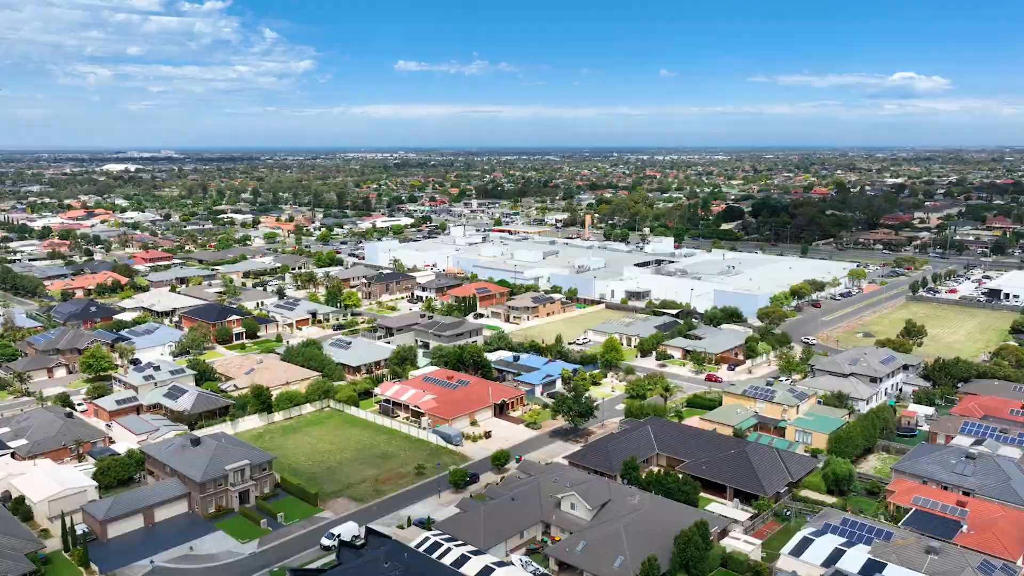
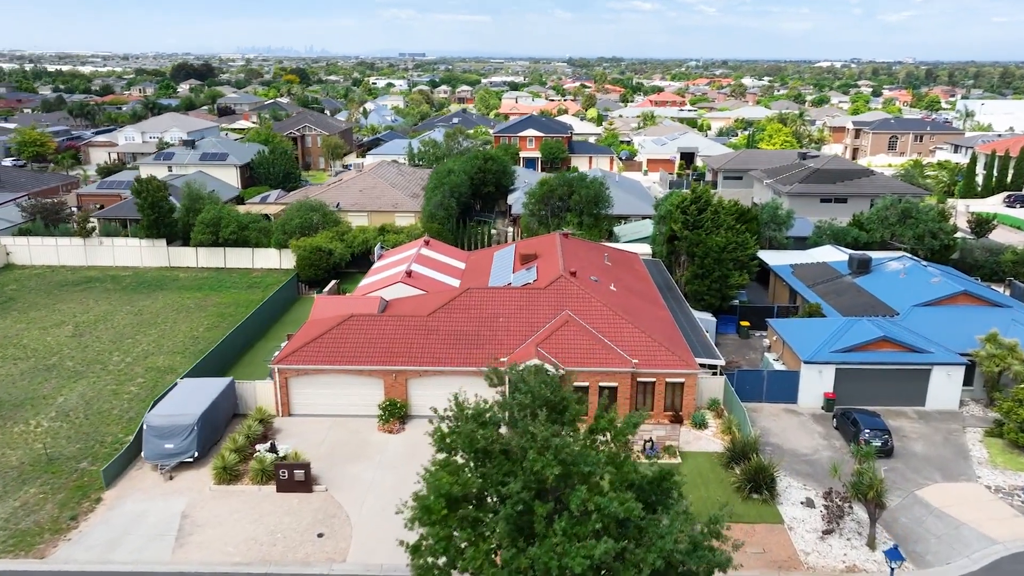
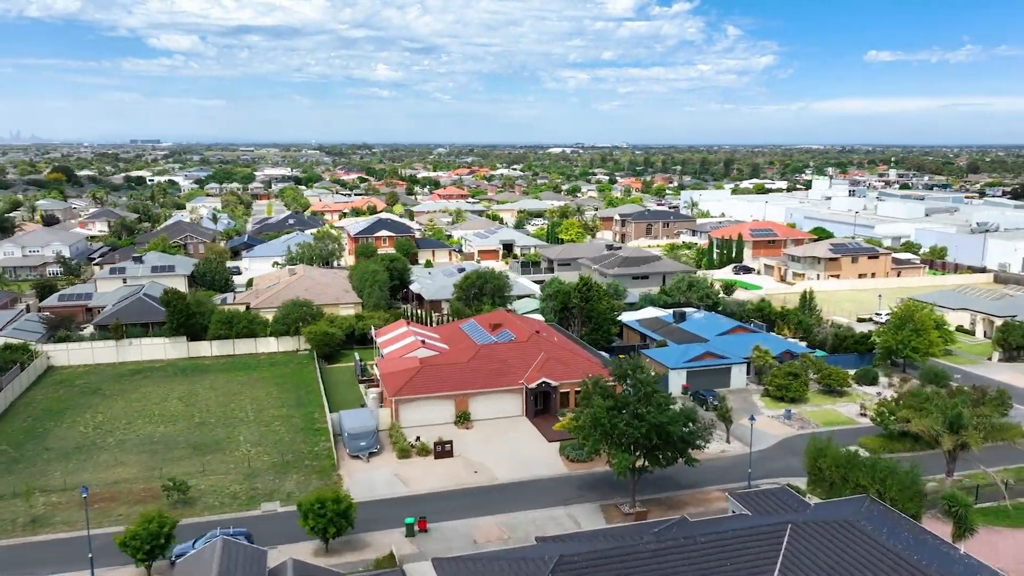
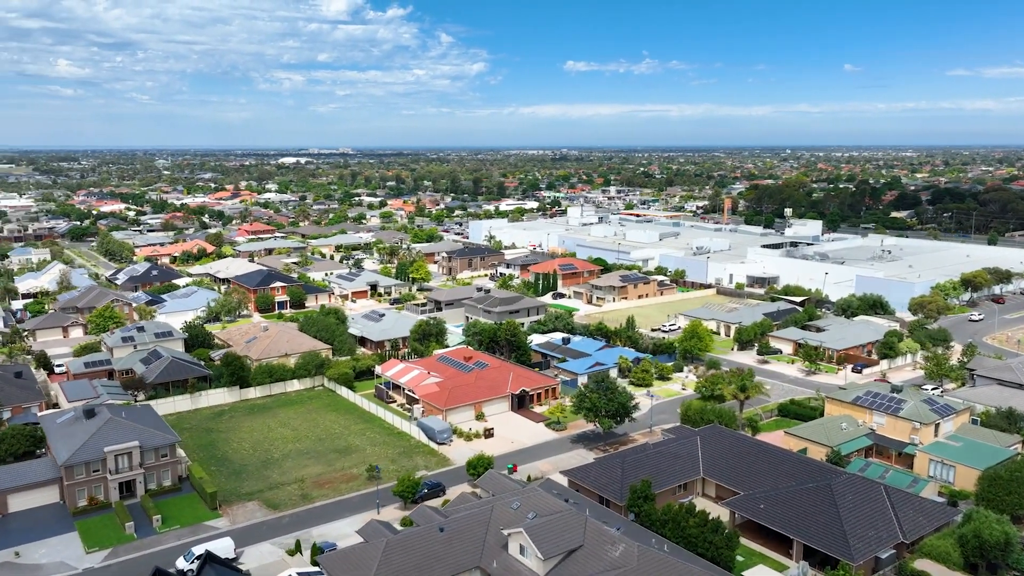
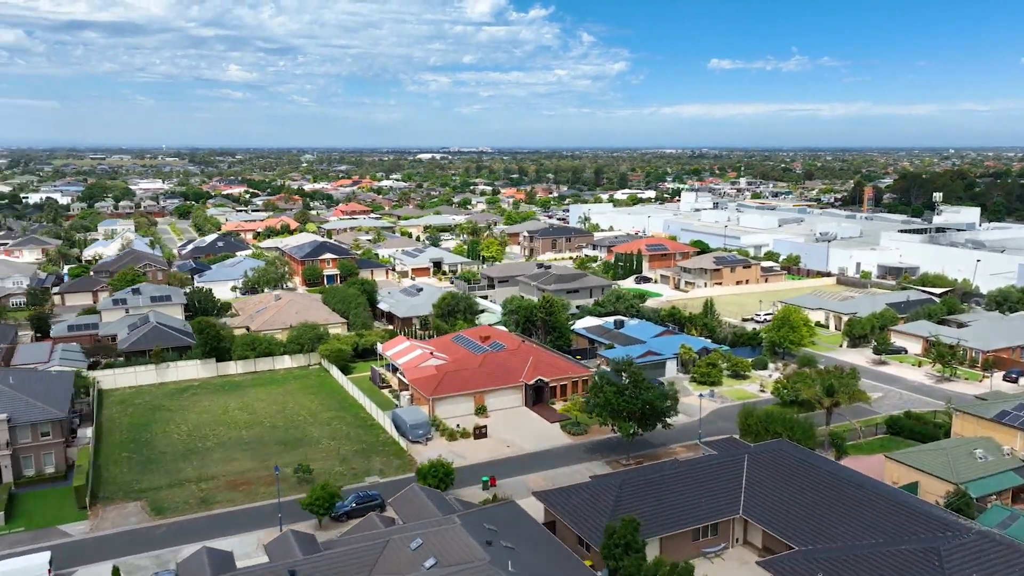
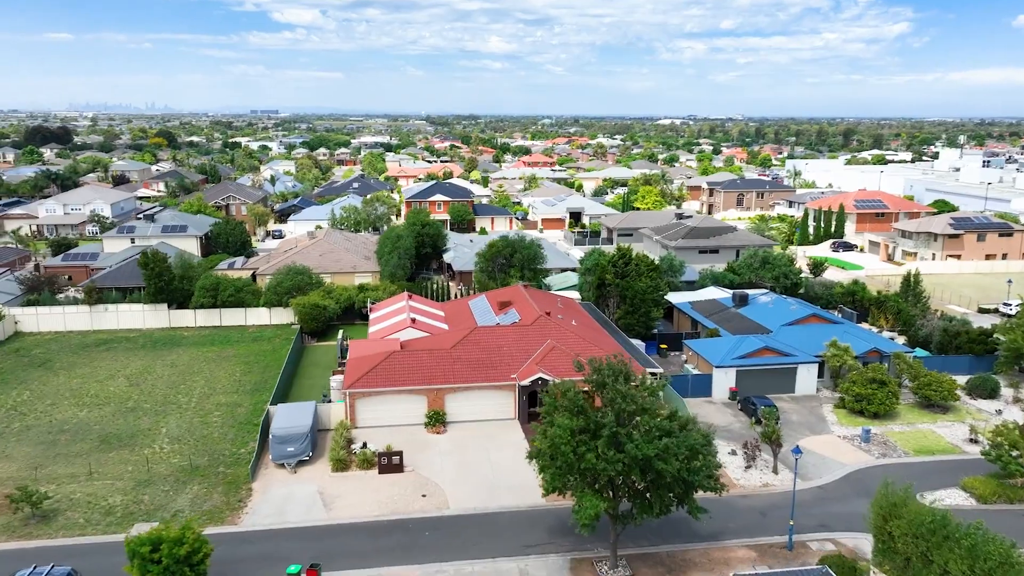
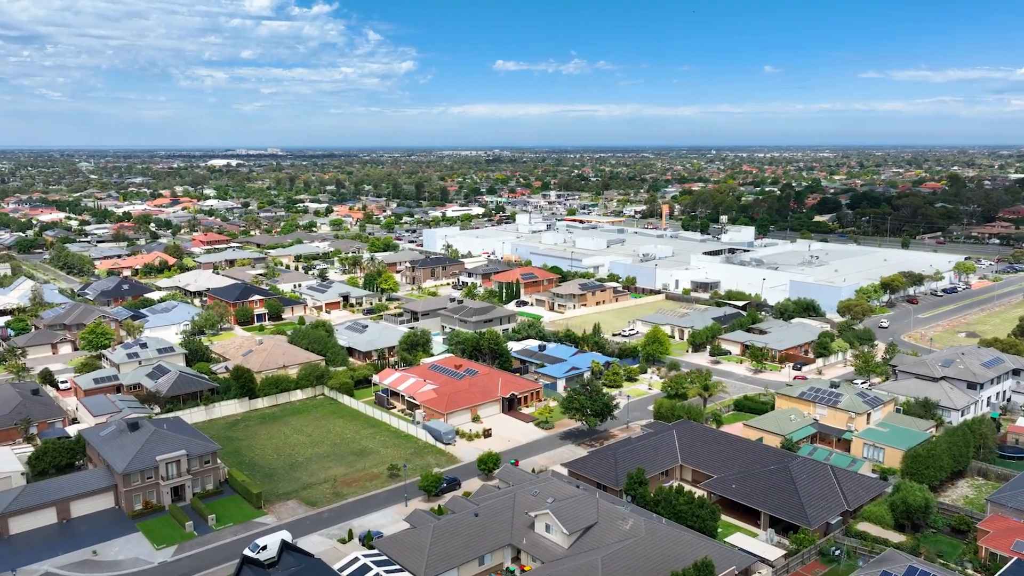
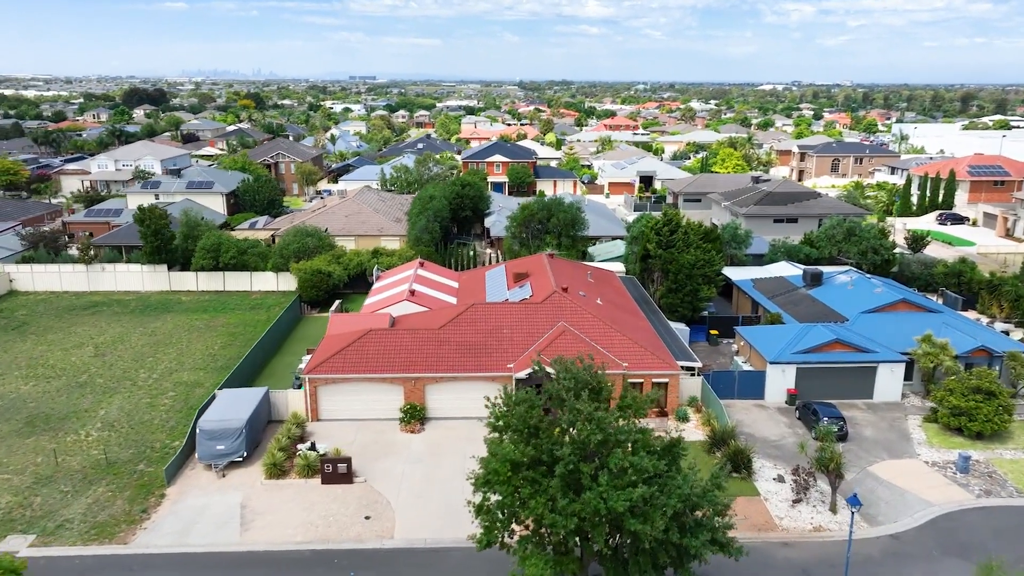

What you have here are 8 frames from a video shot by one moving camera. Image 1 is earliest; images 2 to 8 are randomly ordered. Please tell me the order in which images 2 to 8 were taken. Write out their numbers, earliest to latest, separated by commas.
7, 4, 5, 3, 6, 8, 2
